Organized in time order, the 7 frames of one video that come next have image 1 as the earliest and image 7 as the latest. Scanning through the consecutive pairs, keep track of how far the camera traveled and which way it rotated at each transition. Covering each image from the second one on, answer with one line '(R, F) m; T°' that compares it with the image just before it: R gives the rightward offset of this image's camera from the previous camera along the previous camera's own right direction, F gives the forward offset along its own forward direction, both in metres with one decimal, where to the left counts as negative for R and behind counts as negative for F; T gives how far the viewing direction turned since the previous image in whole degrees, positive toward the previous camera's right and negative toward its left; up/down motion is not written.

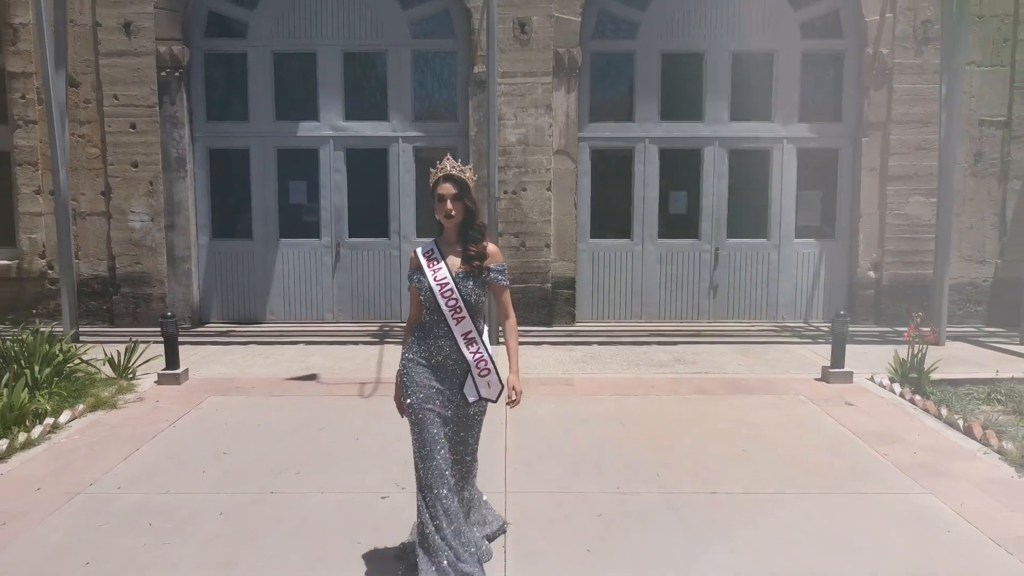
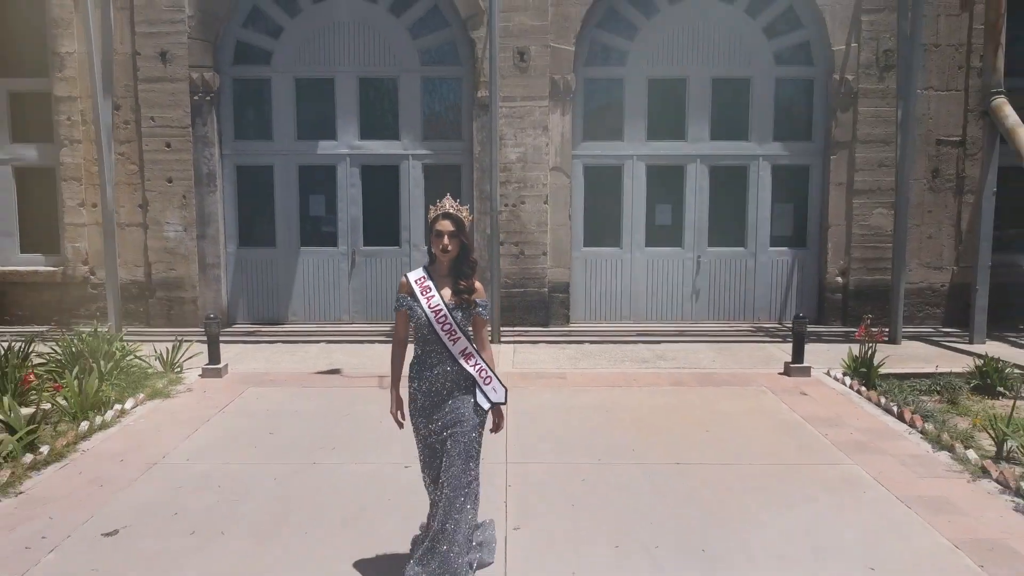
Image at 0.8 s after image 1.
(0.0, -0.9) m; 0°
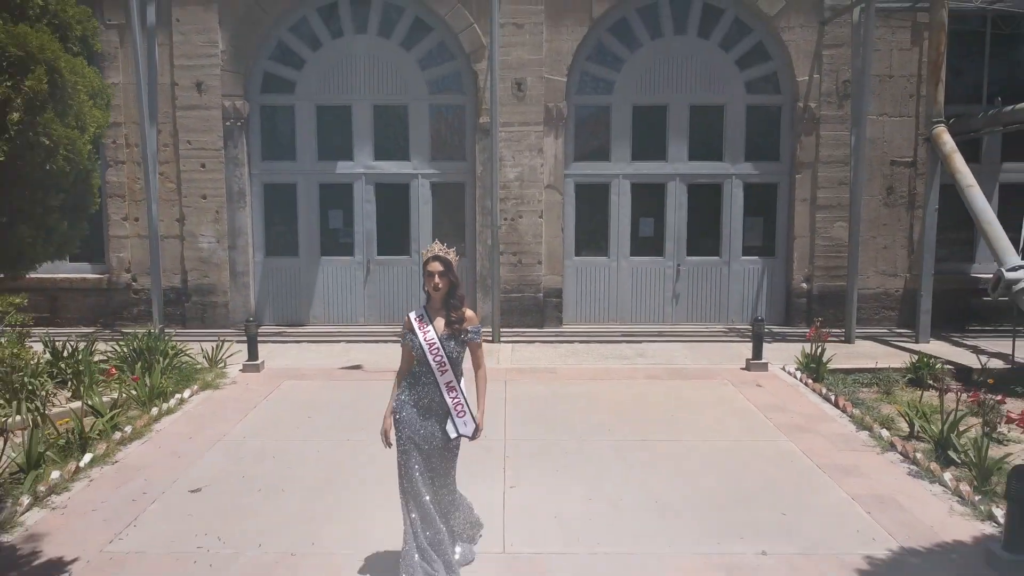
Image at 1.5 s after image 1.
(0.0, -1.2) m; 0°
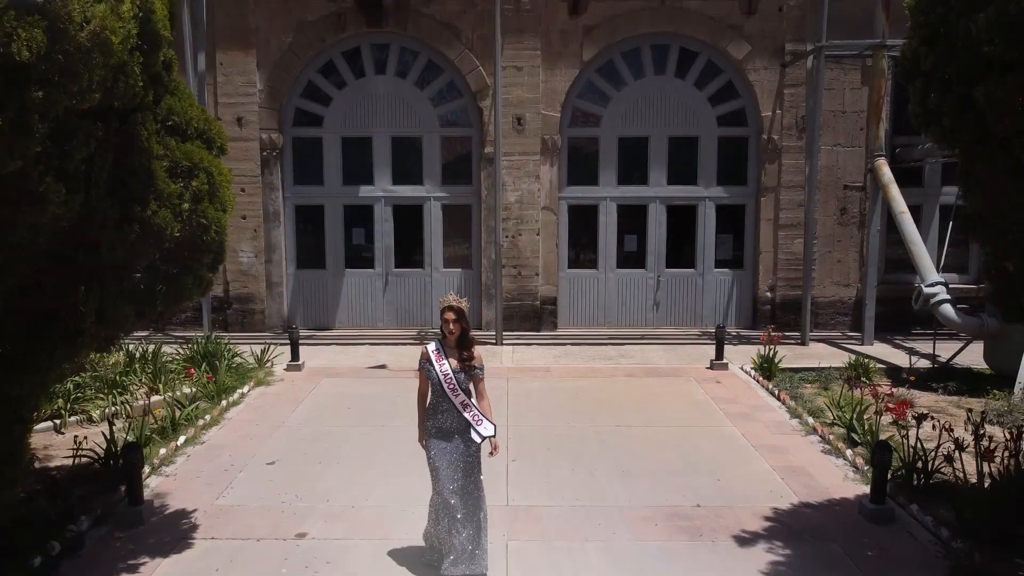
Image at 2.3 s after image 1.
(0.0, -1.6) m; 0°
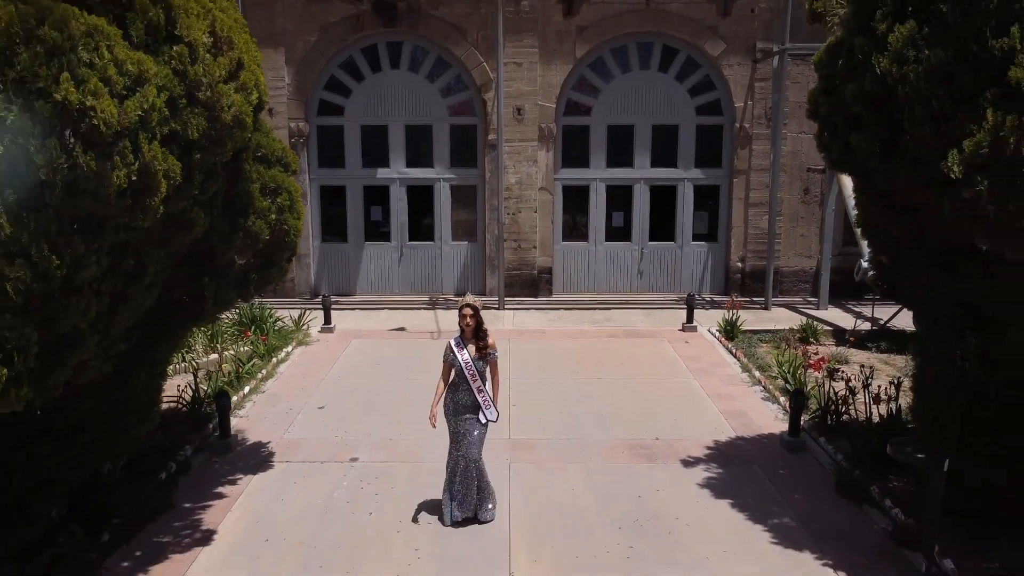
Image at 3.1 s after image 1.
(0.0, -1.7) m; 0°
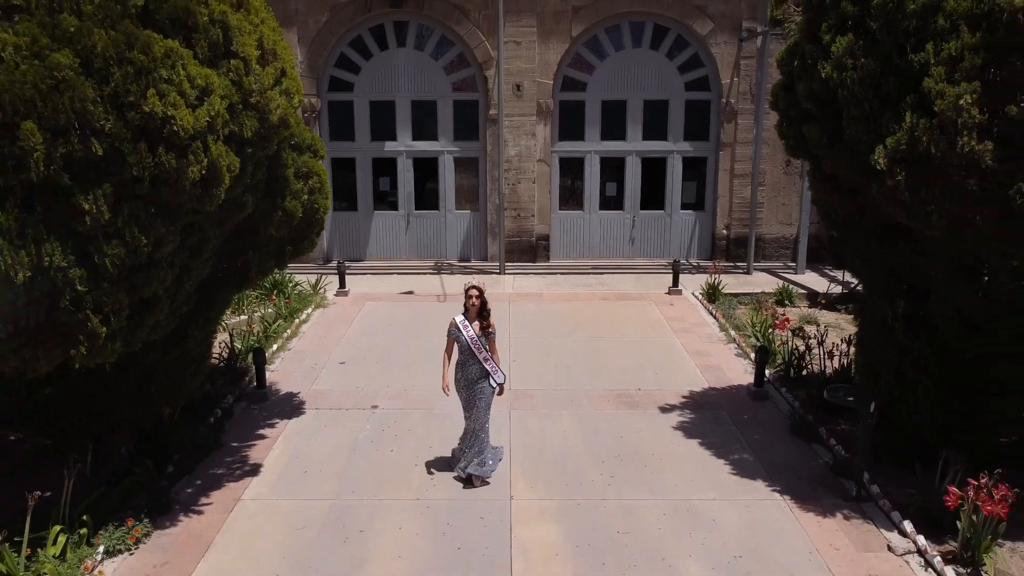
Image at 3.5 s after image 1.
(0.0, -1.0) m; 0°
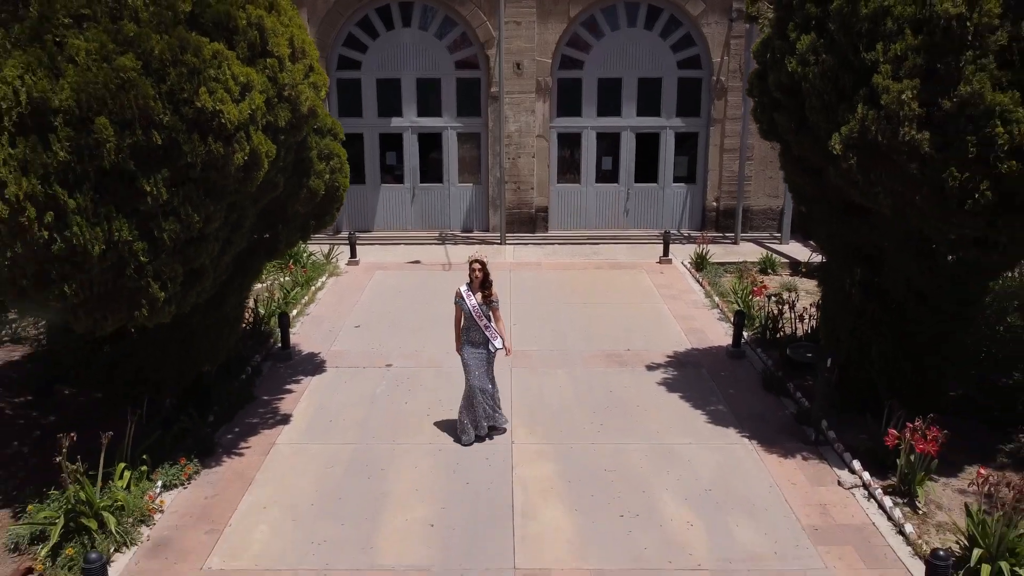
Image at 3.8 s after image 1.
(0.0, -0.9) m; 0°
